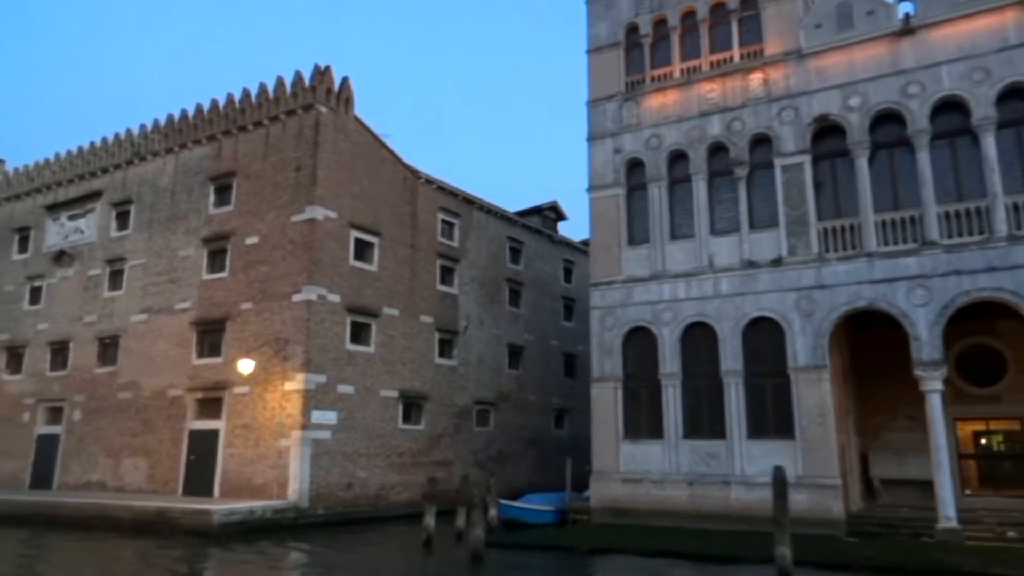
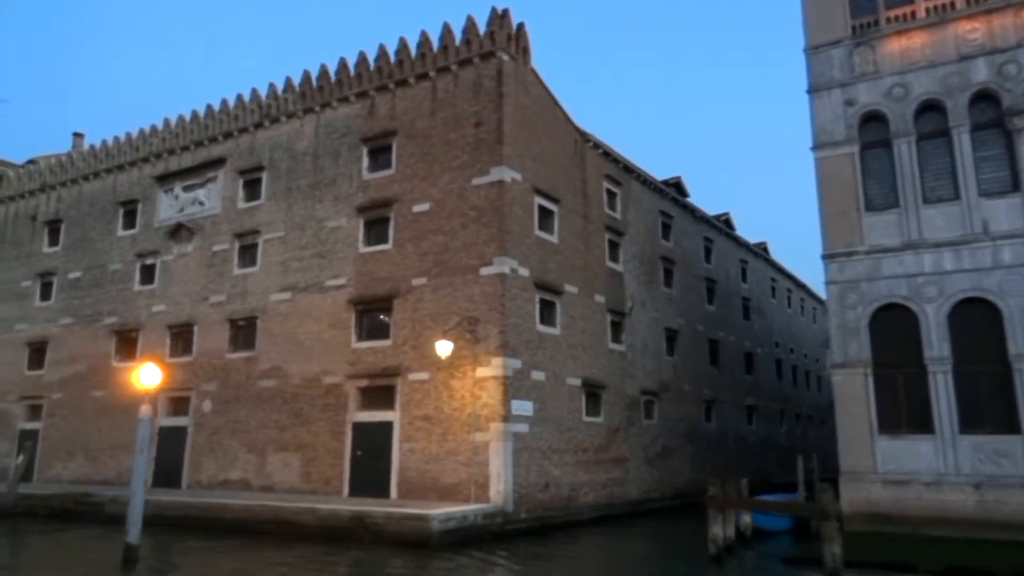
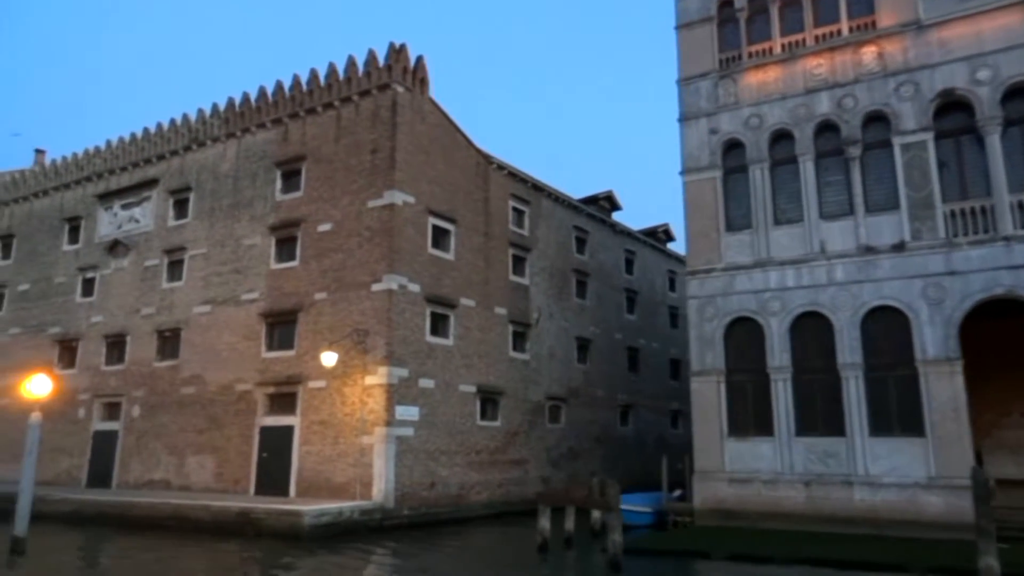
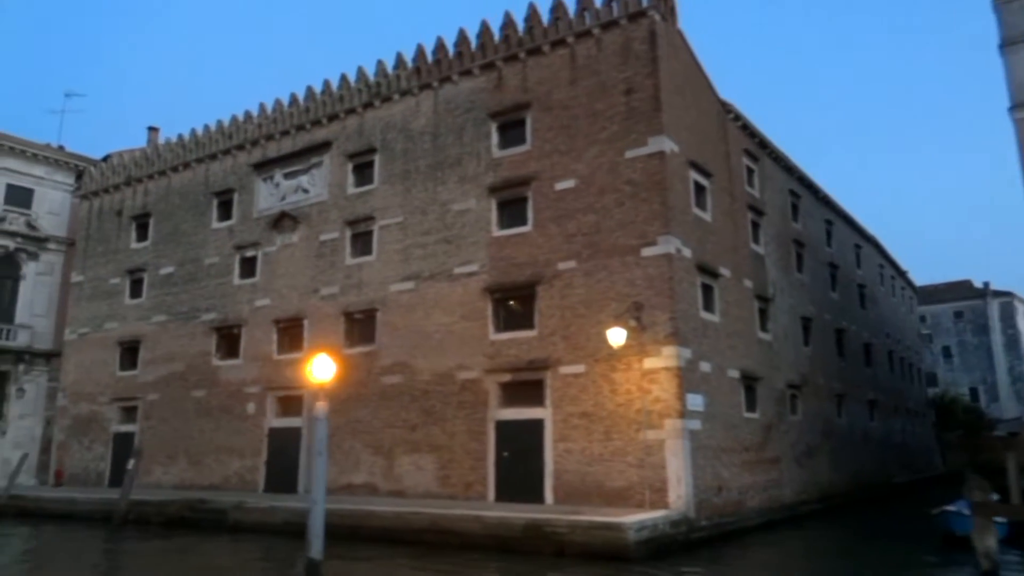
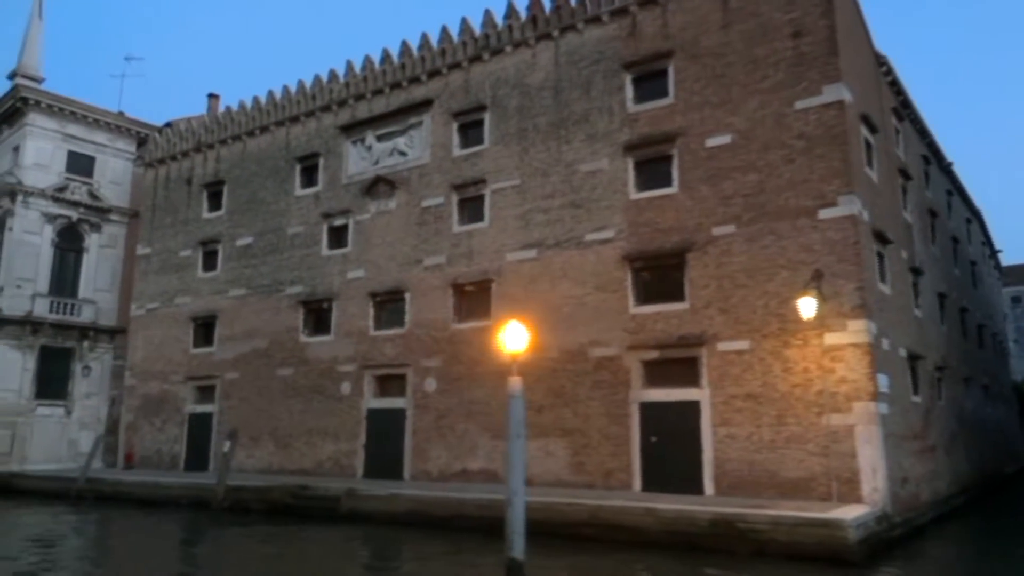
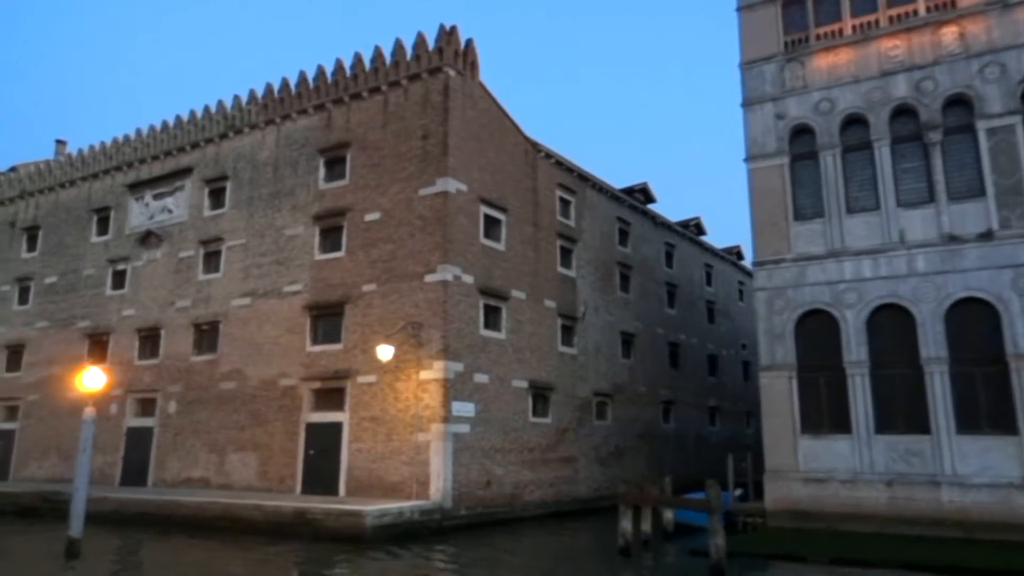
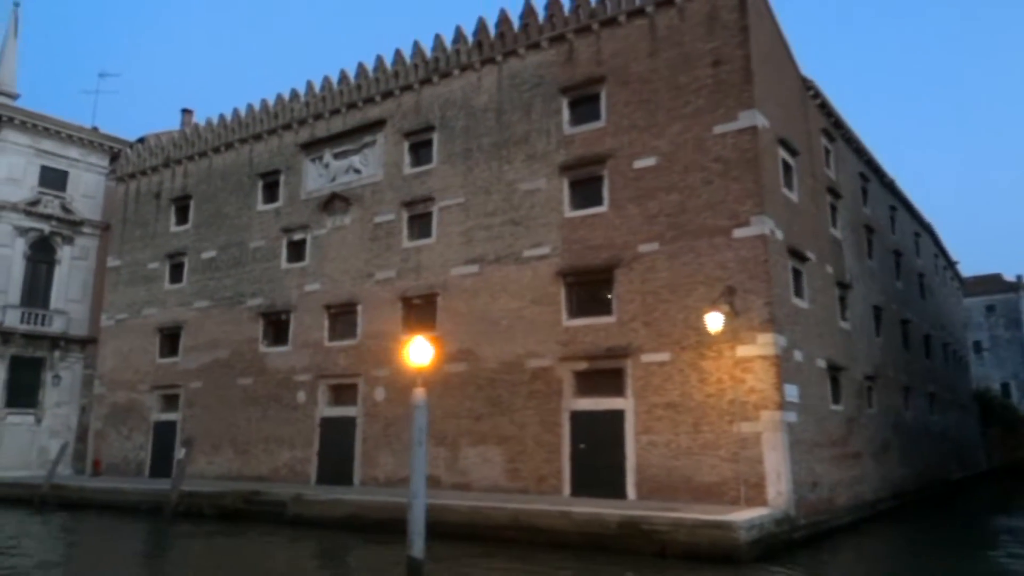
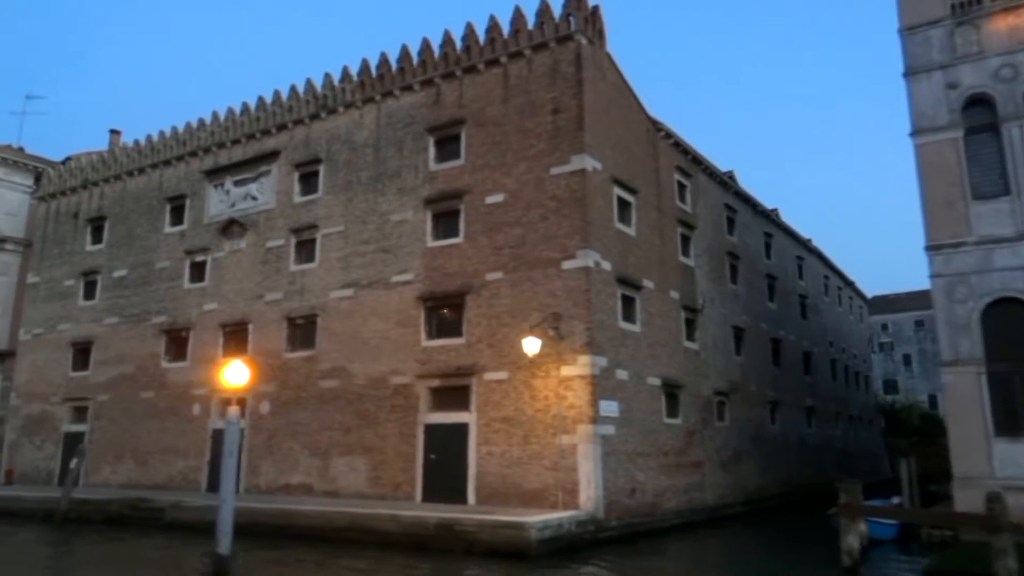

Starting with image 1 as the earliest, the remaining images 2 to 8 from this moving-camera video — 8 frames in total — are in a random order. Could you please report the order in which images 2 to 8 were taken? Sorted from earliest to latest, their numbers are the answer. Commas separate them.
3, 6, 2, 8, 4, 7, 5
